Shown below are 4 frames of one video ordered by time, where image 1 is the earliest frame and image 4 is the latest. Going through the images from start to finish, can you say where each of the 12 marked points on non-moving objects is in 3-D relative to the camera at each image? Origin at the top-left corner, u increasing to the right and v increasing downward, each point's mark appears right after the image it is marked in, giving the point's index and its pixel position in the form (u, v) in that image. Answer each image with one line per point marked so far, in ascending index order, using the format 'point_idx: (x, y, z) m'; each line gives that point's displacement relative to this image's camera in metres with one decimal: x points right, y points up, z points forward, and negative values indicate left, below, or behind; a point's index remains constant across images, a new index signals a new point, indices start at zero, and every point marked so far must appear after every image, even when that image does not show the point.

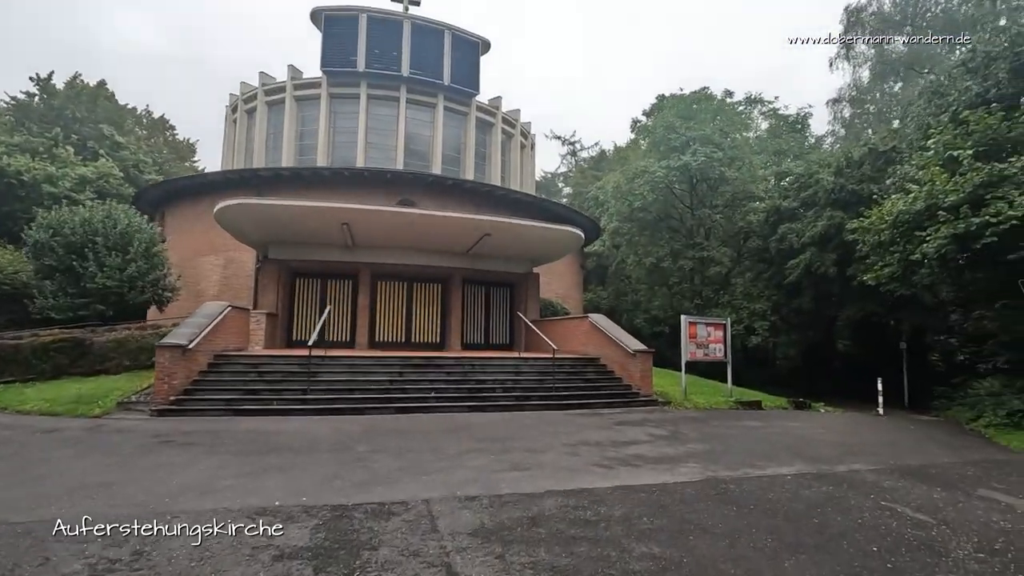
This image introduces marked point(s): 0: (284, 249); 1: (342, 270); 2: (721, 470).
0: (-6.8, +1.2, +16.0) m
1: (-5.3, +0.6, +16.6) m
2: (+2.6, -2.2, +6.5) m
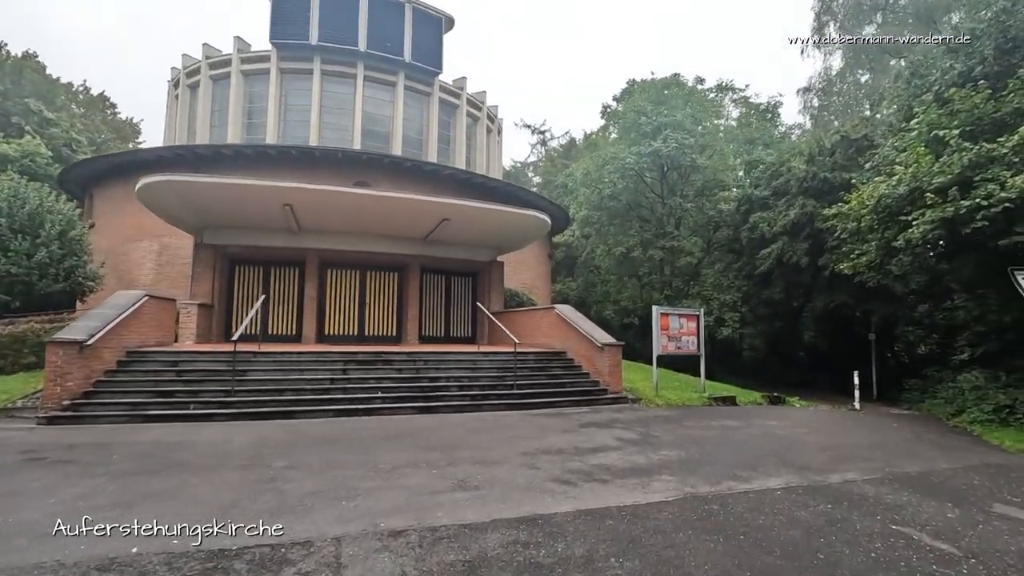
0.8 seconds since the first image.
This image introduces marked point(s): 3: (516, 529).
0: (-7.9, +1.5, +14.5) m
1: (-6.4, +0.9, +15.2) m
2: (+2.0, -2.1, +5.6) m
3: (0.0, -2.0, +4.4) m
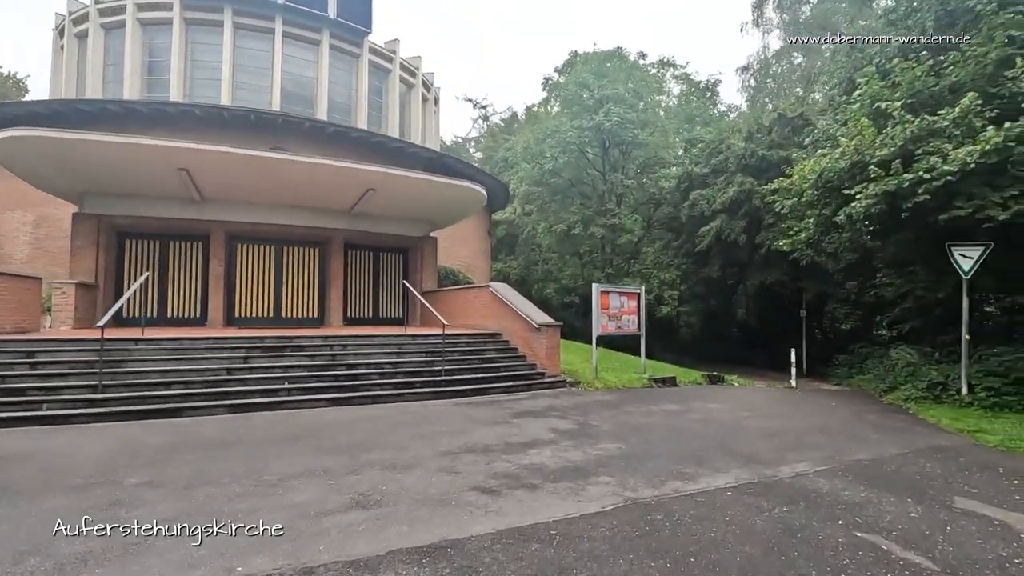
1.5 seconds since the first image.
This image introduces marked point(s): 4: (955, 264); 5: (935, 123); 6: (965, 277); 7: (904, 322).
0: (-9.5, +2.0, +12.6) m
1: (-8.1, +1.5, +13.4) m
2: (+1.2, -1.8, +4.9) m
3: (-0.6, -1.8, +3.4) m
4: (+7.8, +0.4, +9.3) m
5: (+7.3, +2.9, +9.3) m
6: (+7.8, +0.2, +9.2) m
7: (+9.5, -0.8, +12.9) m
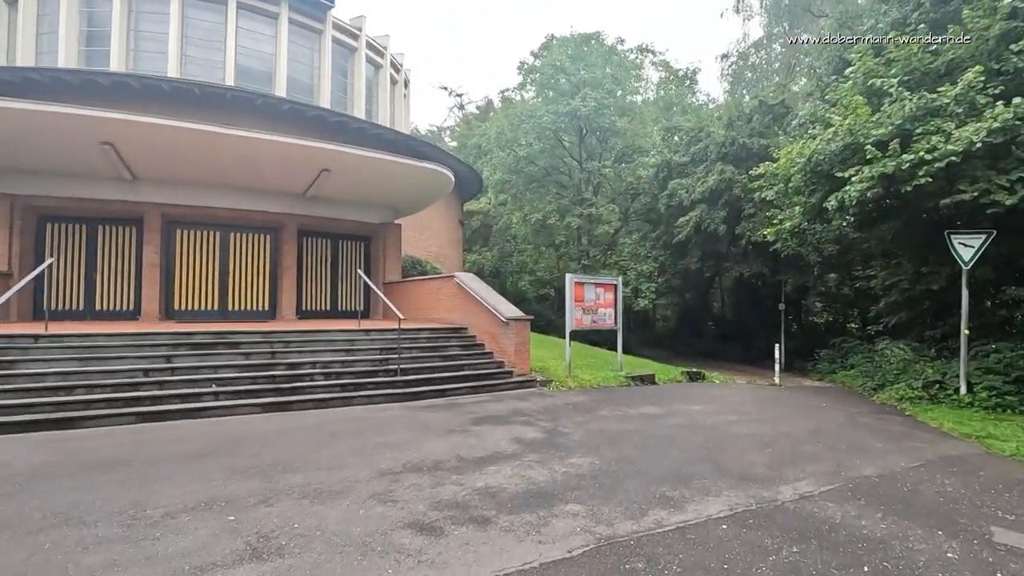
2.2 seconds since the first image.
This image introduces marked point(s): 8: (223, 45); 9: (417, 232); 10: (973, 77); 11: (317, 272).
0: (-10.2, +2.3, +11.2) m
1: (-8.8, +1.7, +12.1) m
2: (+0.8, -1.7, +4.0) m
3: (-0.9, -1.7, +2.4) m
4: (+7.2, +0.6, +8.7) m
5: (+6.8, +3.0, +8.5) m
6: (+7.3, +0.3, +8.6) m
7: (+8.7, -0.6, +12.3) m
8: (-10.4, +8.7, +19.2) m
9: (-3.5, +2.0, +19.7) m
10: (+7.0, +3.2, +8.1) m
11: (-5.2, +0.4, +14.2) m
